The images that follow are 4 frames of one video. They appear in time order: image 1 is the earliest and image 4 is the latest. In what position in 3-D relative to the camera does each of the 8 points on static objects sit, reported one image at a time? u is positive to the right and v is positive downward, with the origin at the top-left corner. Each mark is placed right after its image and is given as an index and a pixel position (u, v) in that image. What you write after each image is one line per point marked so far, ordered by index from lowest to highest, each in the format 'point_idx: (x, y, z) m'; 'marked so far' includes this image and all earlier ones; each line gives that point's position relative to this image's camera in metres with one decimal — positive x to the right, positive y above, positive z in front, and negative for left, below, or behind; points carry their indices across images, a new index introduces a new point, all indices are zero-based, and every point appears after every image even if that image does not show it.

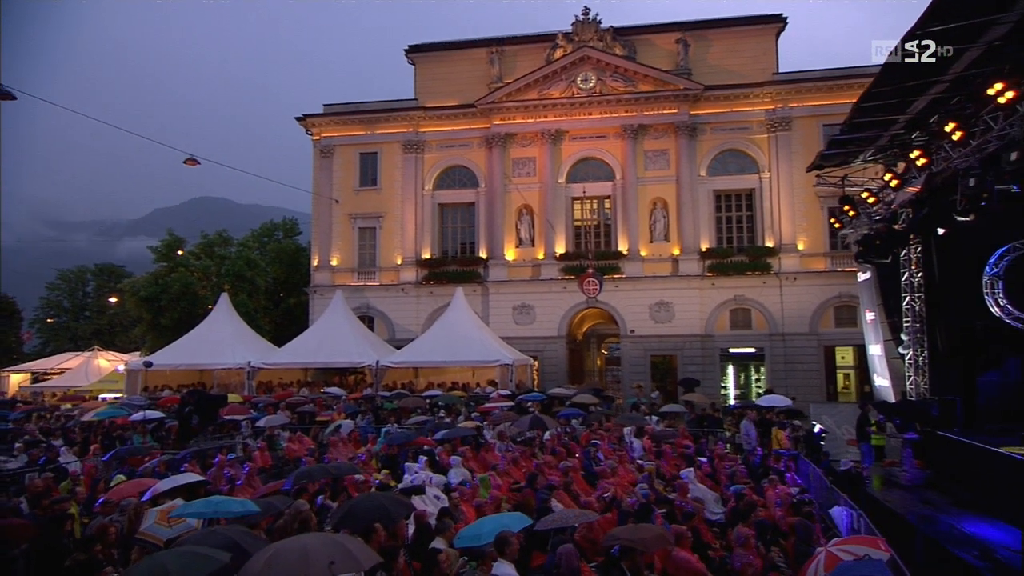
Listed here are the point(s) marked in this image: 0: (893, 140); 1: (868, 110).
0: (+8.5, +3.3, +16.5) m
1: (+7.0, +3.5, +14.6) m
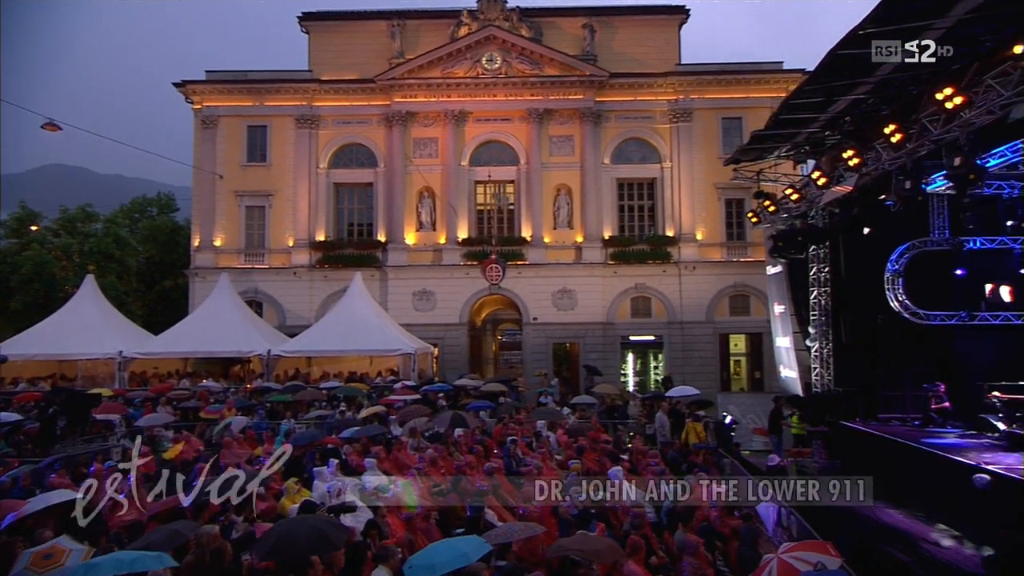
0: (+6.8, +3.4, +16.8) m
1: (+5.6, +3.6, +14.7) m
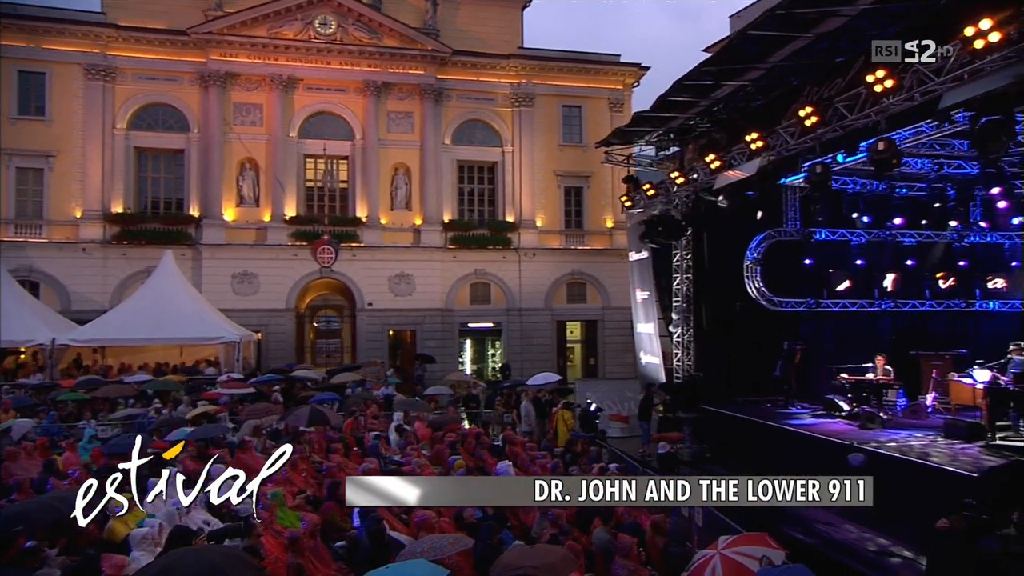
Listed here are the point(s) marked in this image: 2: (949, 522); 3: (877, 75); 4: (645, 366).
0: (+3.9, +3.7, +16.9) m
1: (+3.3, +3.9, +14.5) m
2: (+4.3, -2.3, +7.4) m
3: (+4.6, +2.7, +9.3) m
4: (+3.4, -2.0, +19.0) m
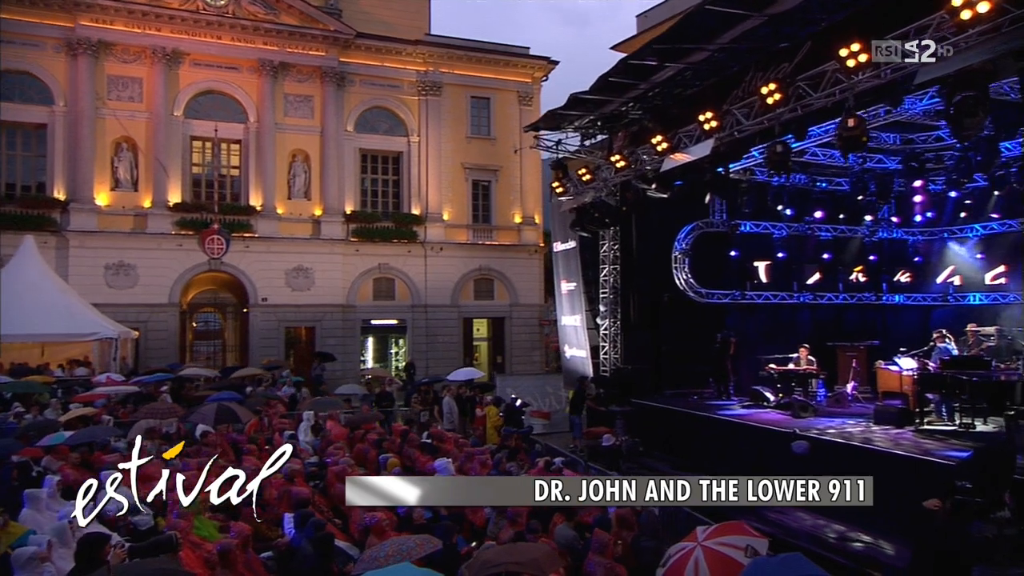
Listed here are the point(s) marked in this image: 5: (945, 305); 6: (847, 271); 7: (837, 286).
0: (+2.3, +3.9, +16.5) m
1: (+2.1, +4.1, +14.1) m
2: (+4.2, -2.1, +7.1) m
3: (+4.1, +2.9, +9.1) m
4: (+1.4, -1.8, +18.4) m
5: (+10.4, -0.4, +17.9) m
6: (+8.0, +0.4, +17.7) m
7: (+7.7, 0.0, +17.7) m
